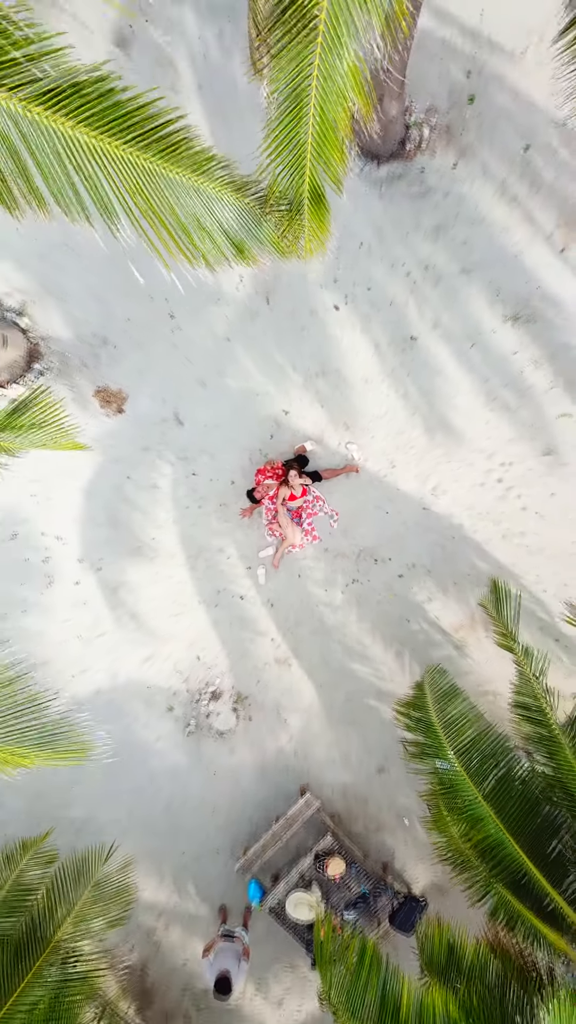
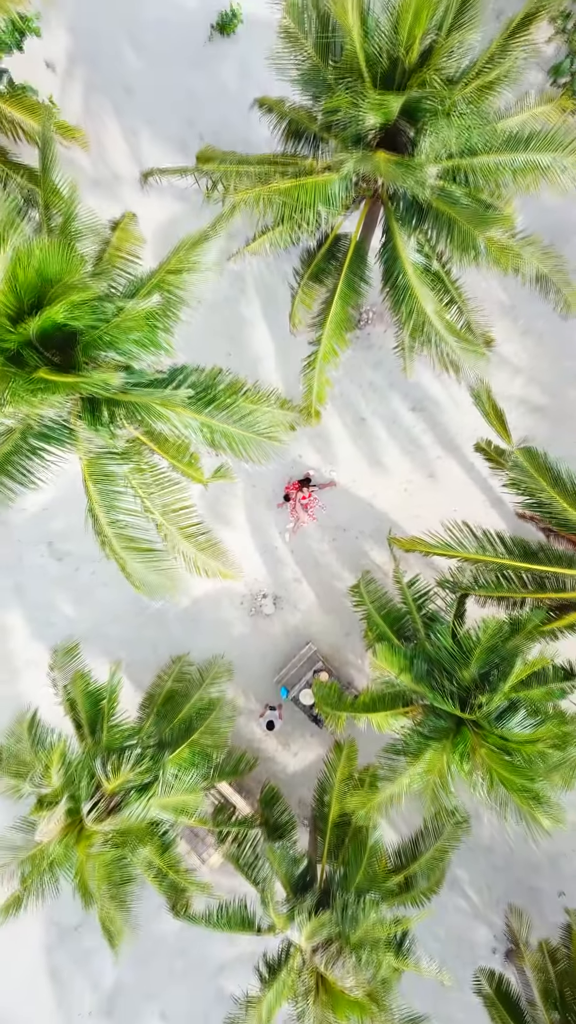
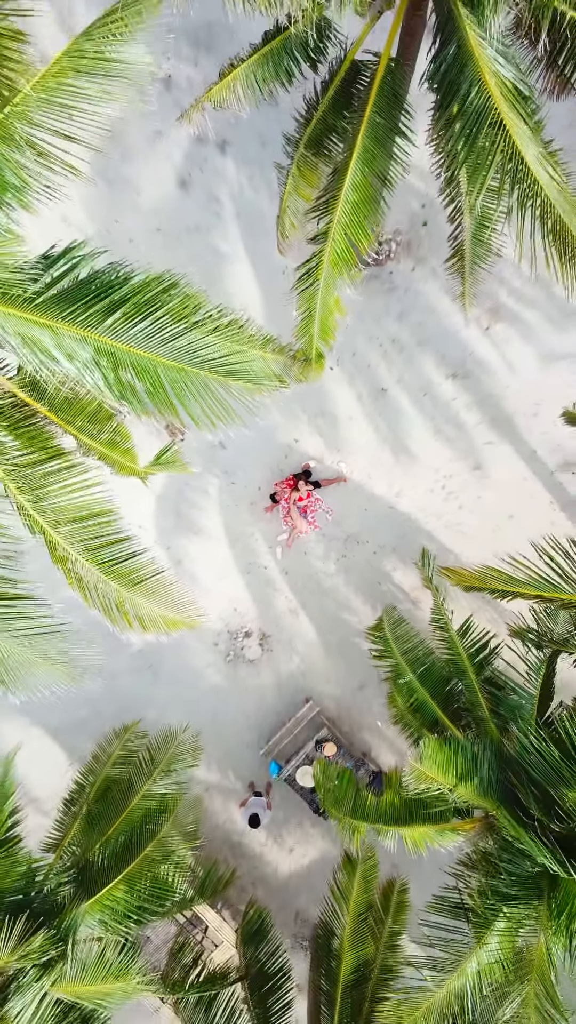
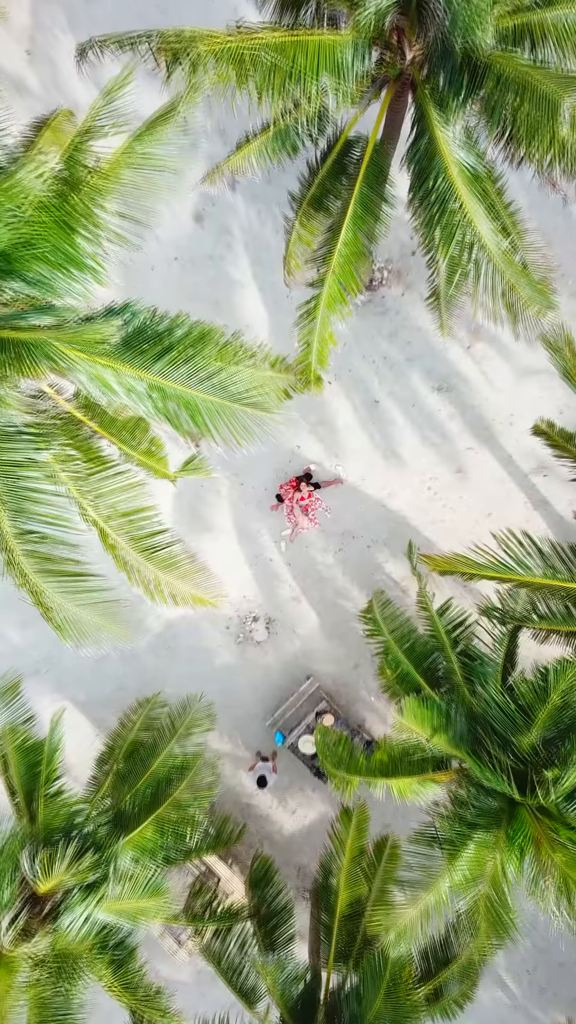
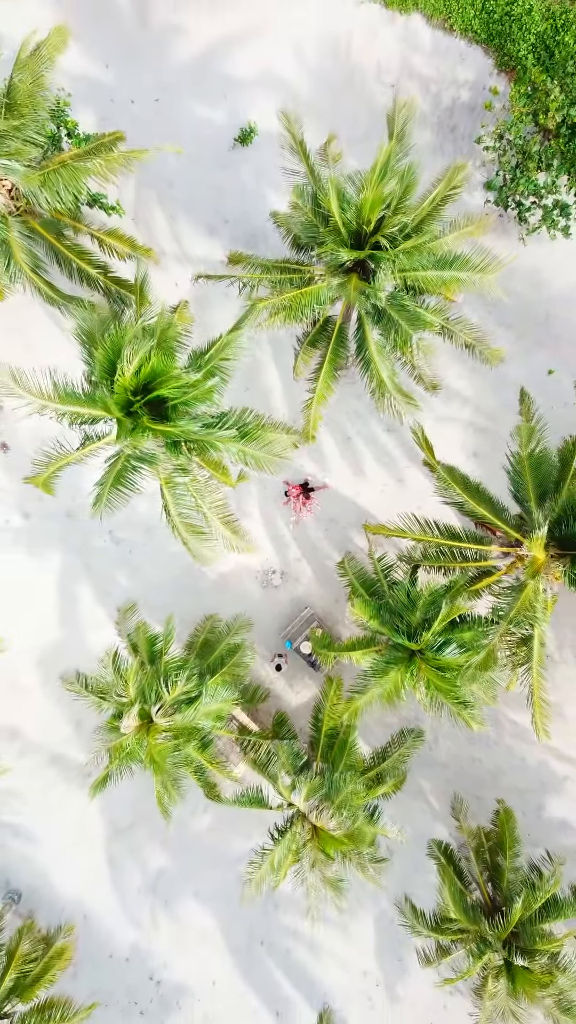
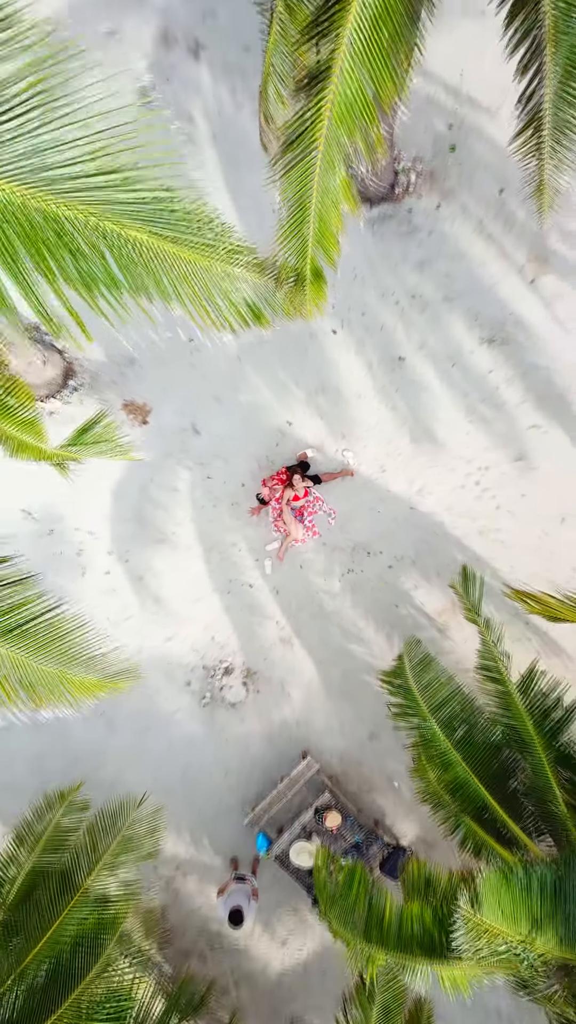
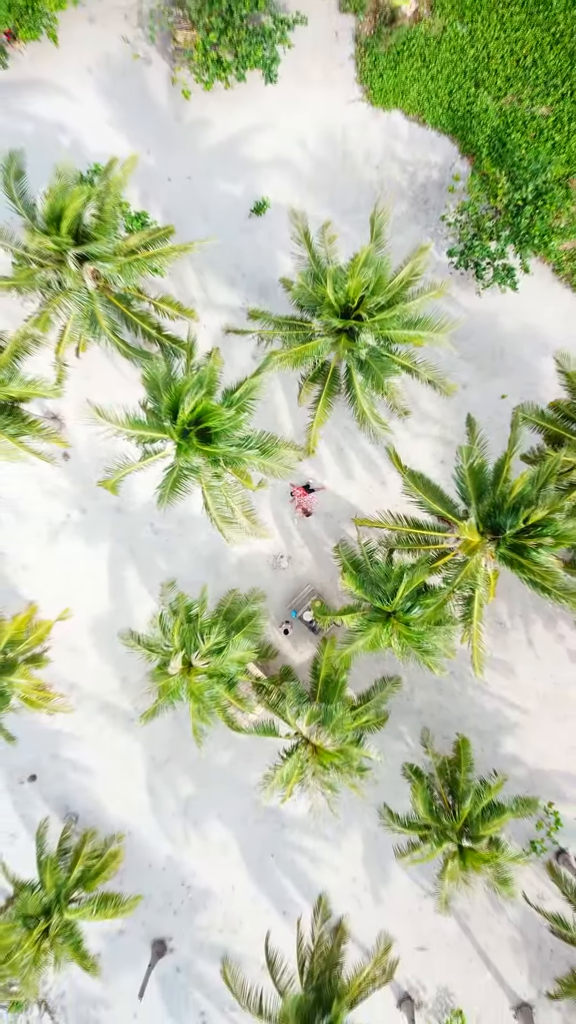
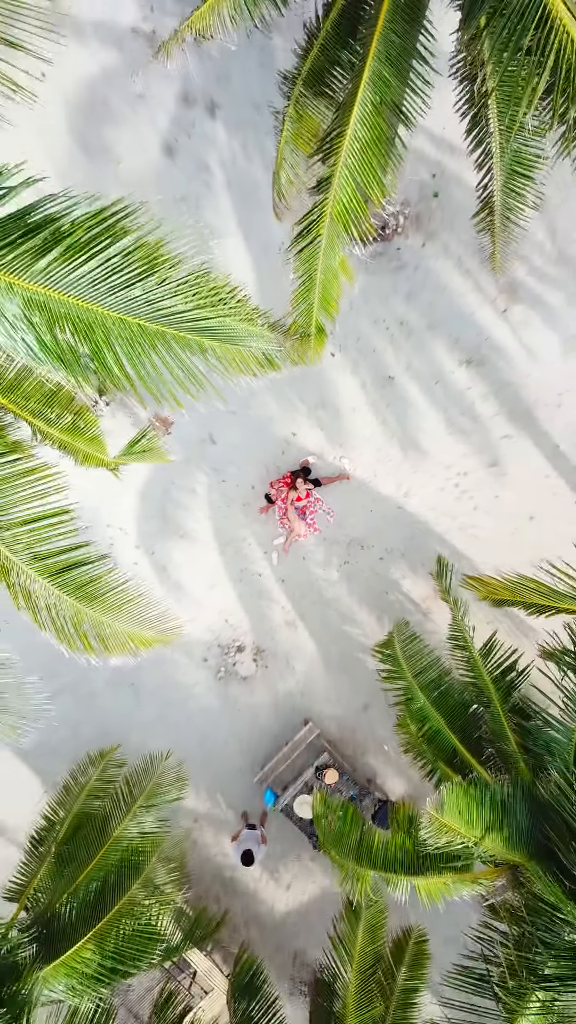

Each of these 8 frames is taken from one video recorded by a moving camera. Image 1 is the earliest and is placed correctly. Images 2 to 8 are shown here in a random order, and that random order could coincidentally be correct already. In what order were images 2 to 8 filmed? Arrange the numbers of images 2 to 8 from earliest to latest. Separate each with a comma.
6, 8, 3, 4, 2, 5, 7
